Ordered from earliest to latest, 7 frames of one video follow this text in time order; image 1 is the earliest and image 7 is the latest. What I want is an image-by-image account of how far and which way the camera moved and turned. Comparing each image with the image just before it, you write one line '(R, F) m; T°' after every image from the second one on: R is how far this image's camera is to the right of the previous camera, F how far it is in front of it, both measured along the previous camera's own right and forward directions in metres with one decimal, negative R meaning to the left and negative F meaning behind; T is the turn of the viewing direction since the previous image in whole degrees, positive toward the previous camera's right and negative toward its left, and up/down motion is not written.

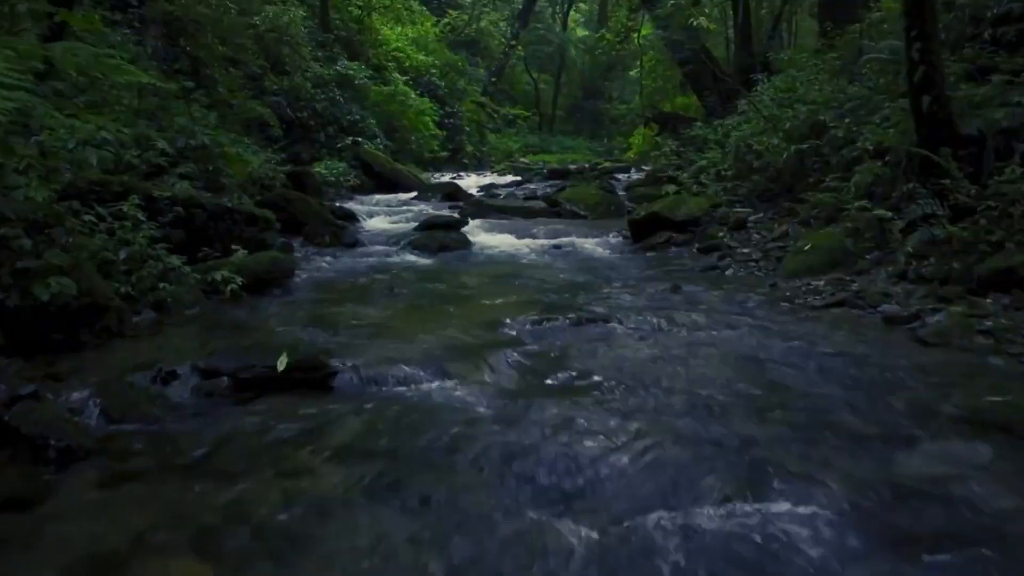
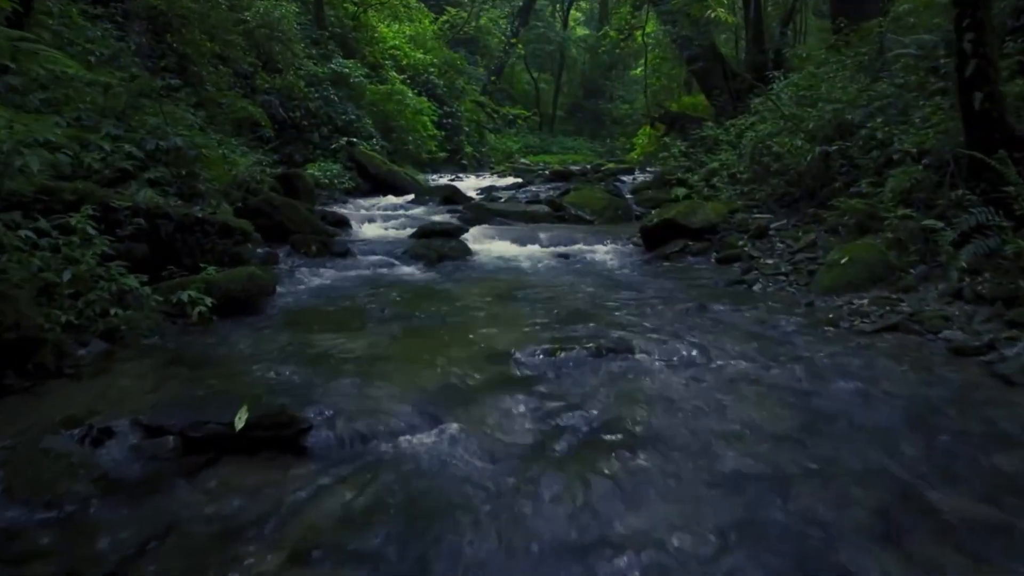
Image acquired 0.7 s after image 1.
(-0.1, +0.8) m; 0°
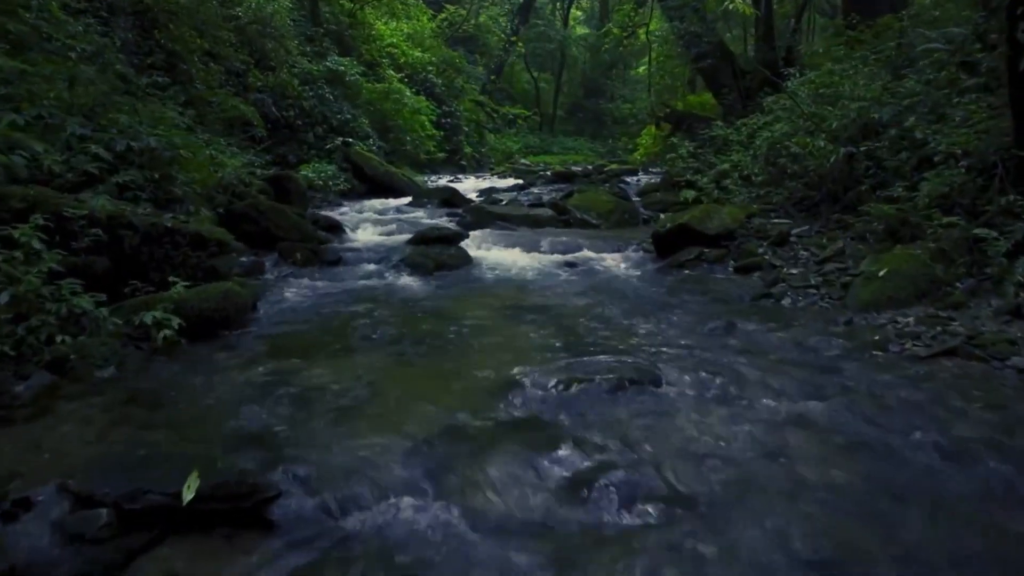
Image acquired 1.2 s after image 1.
(-0.1, +0.6) m; 0°
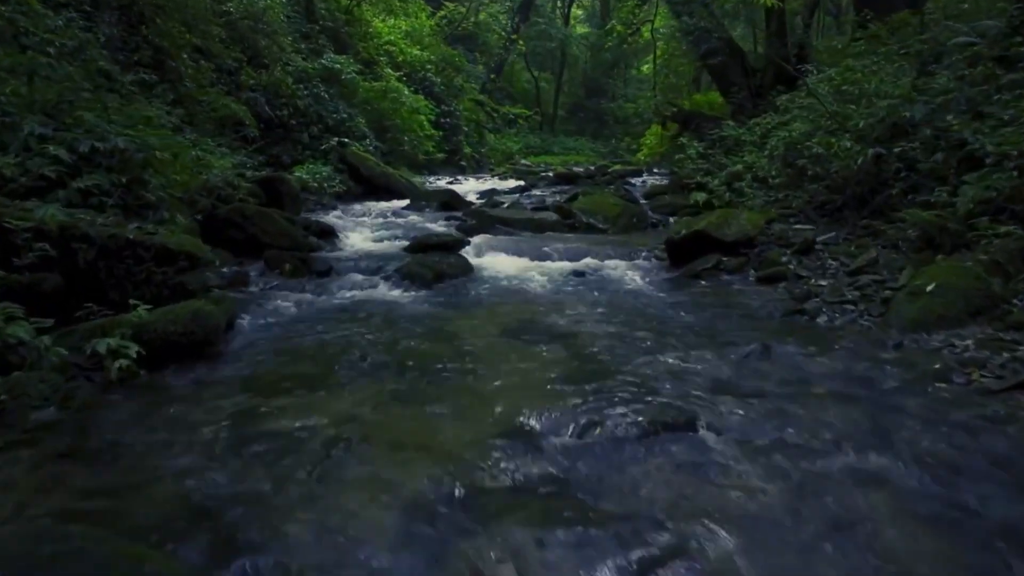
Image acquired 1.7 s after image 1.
(-0.1, +0.6) m; 0°
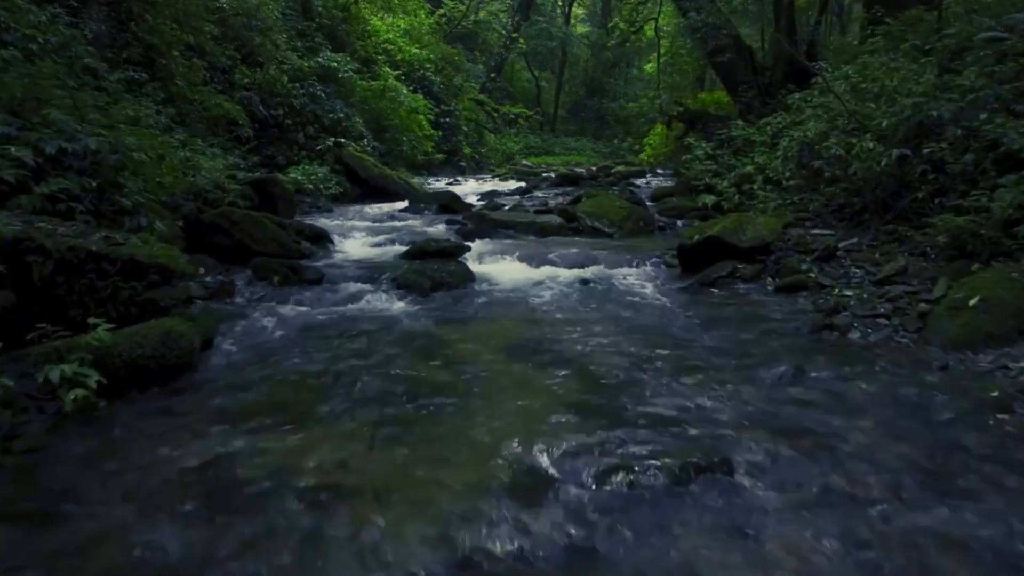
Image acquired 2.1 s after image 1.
(0.0, +0.5) m; 0°
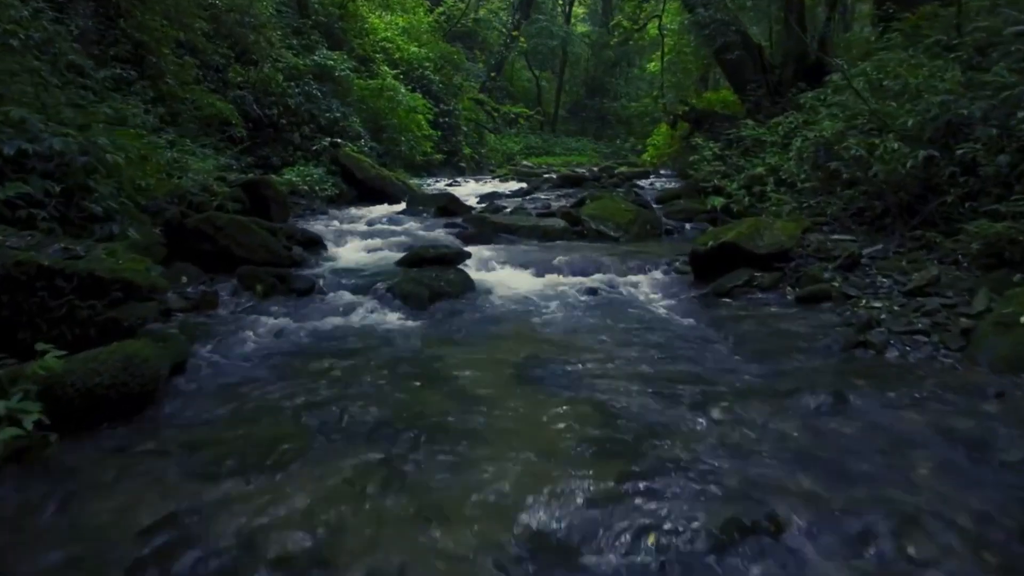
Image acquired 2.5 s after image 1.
(0.0, +0.5) m; 0°
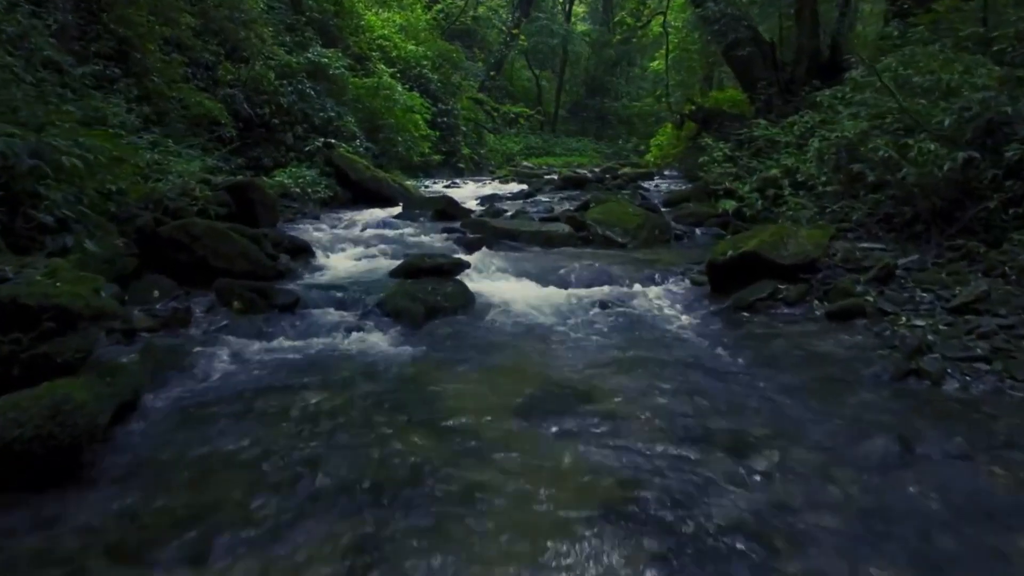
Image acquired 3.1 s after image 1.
(0.0, +0.6) m; 0°
